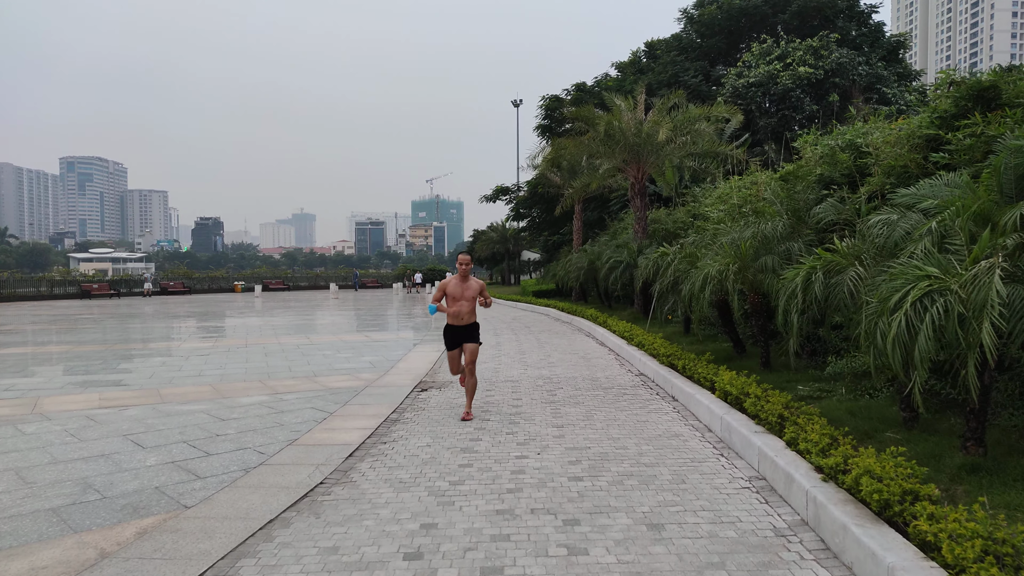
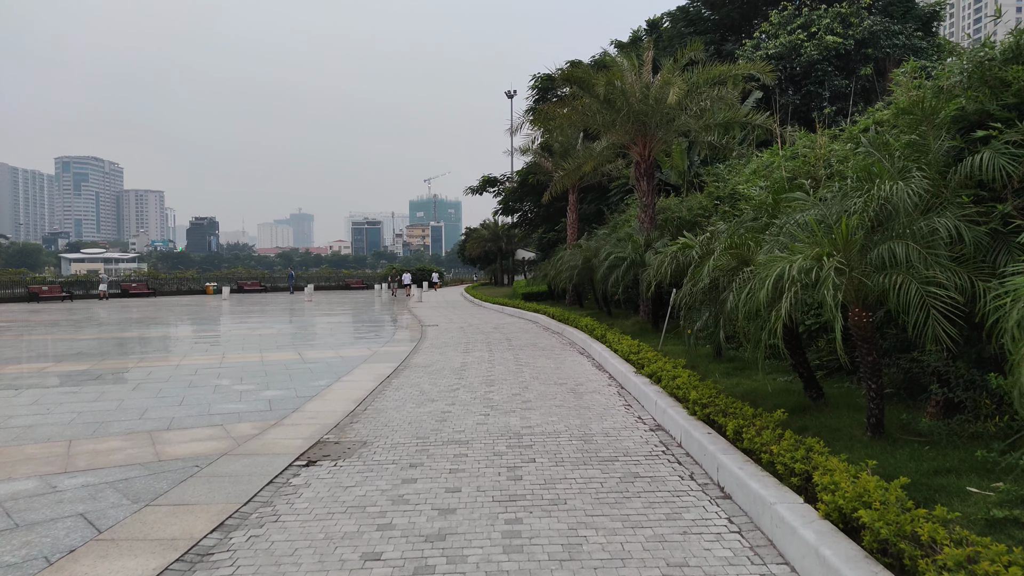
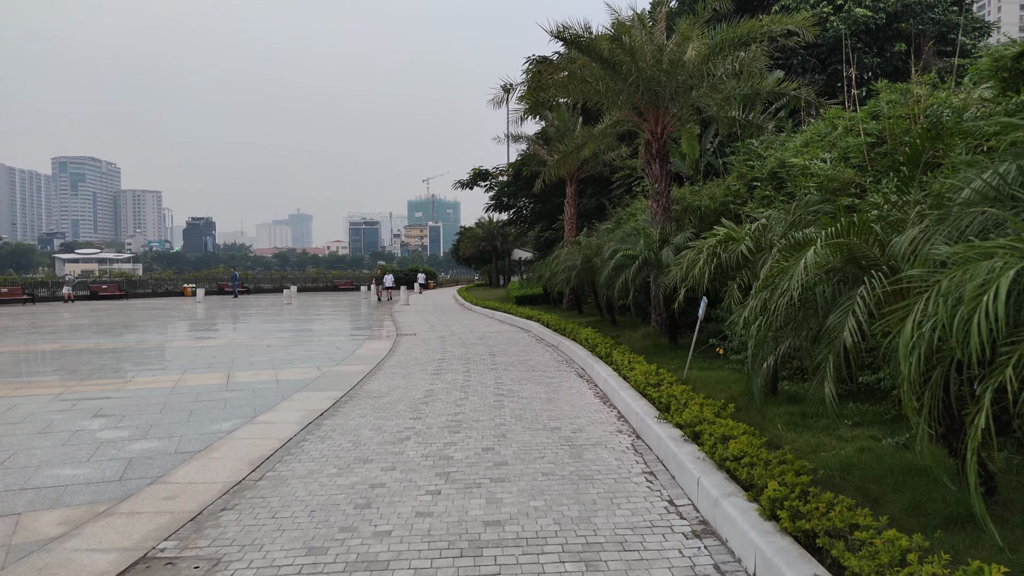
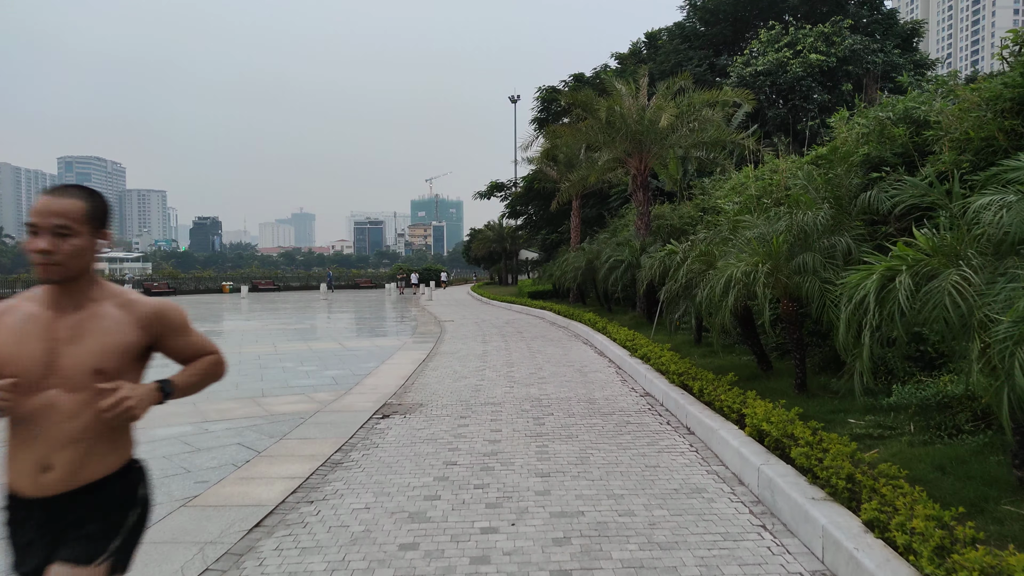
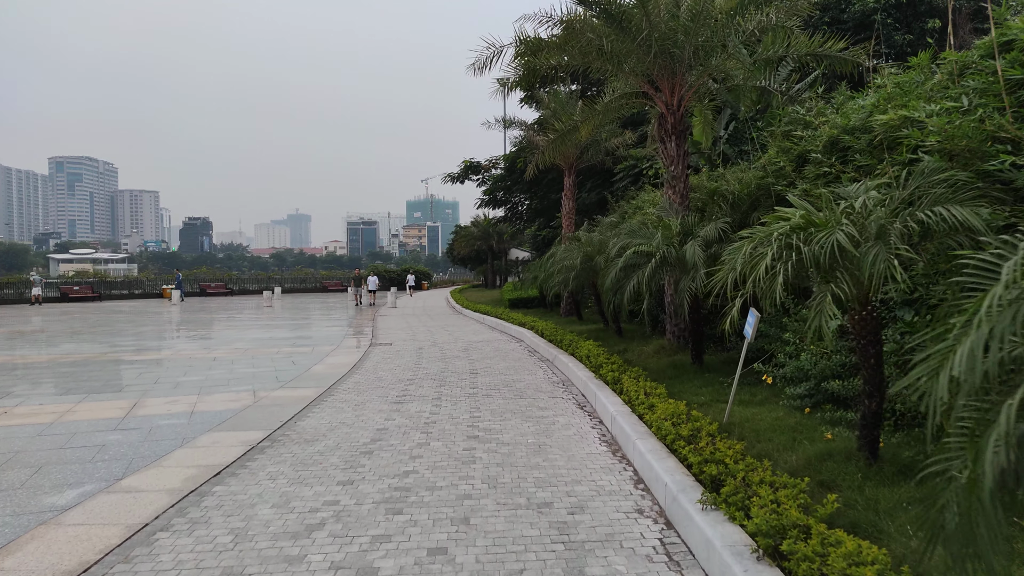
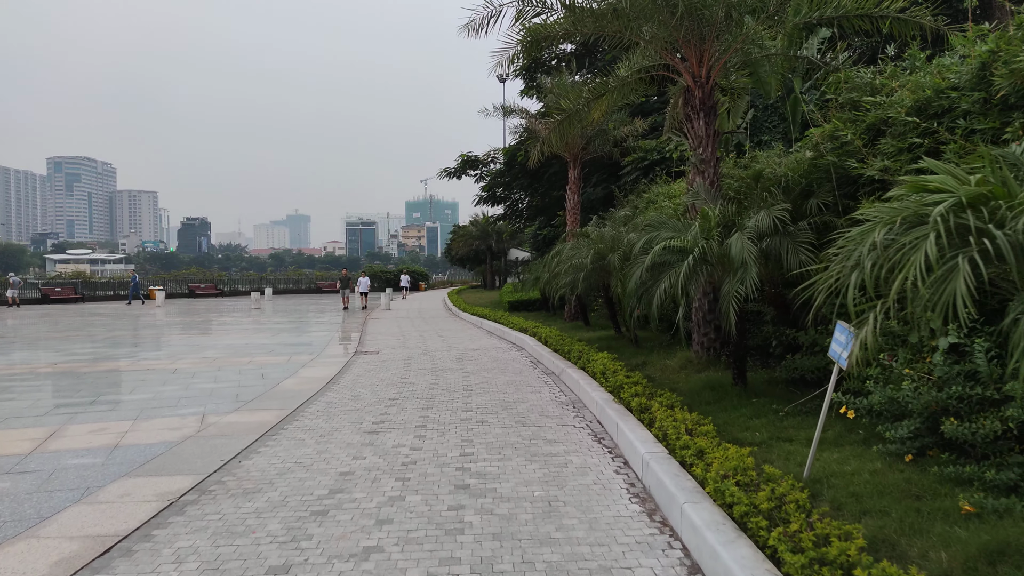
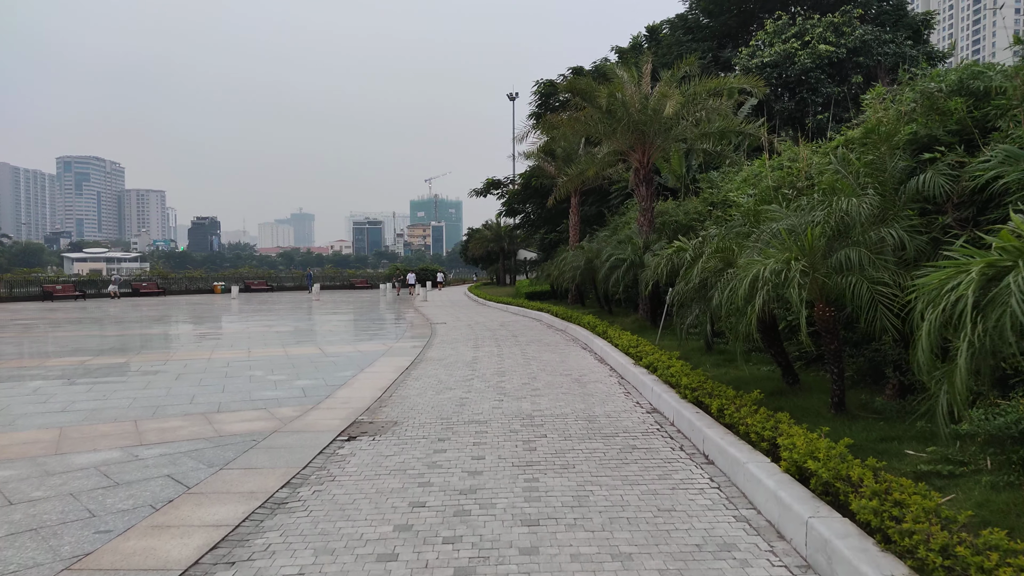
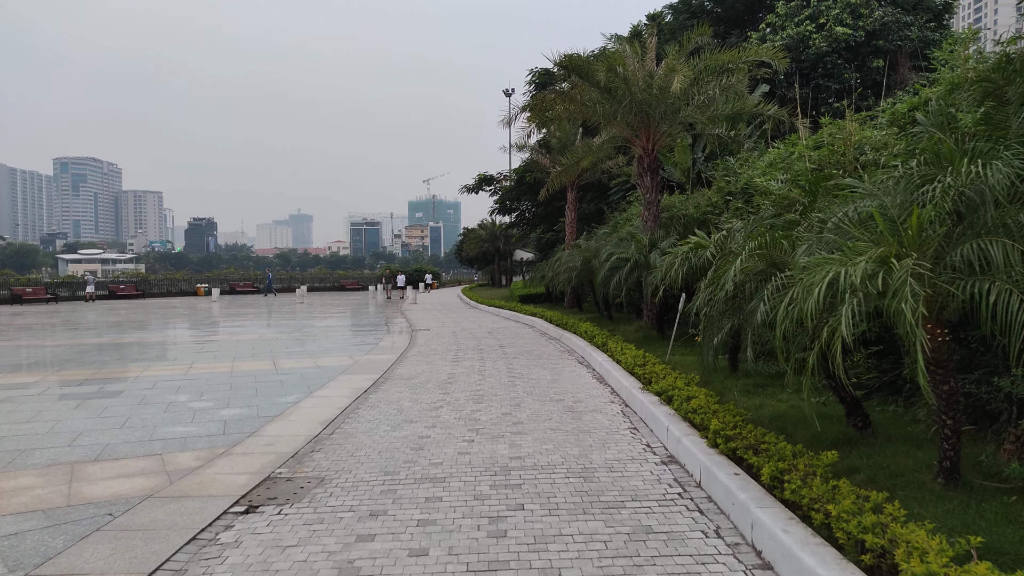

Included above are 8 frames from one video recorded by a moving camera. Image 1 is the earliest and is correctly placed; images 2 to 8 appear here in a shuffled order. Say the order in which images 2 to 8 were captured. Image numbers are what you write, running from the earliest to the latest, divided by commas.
4, 7, 2, 8, 3, 5, 6
